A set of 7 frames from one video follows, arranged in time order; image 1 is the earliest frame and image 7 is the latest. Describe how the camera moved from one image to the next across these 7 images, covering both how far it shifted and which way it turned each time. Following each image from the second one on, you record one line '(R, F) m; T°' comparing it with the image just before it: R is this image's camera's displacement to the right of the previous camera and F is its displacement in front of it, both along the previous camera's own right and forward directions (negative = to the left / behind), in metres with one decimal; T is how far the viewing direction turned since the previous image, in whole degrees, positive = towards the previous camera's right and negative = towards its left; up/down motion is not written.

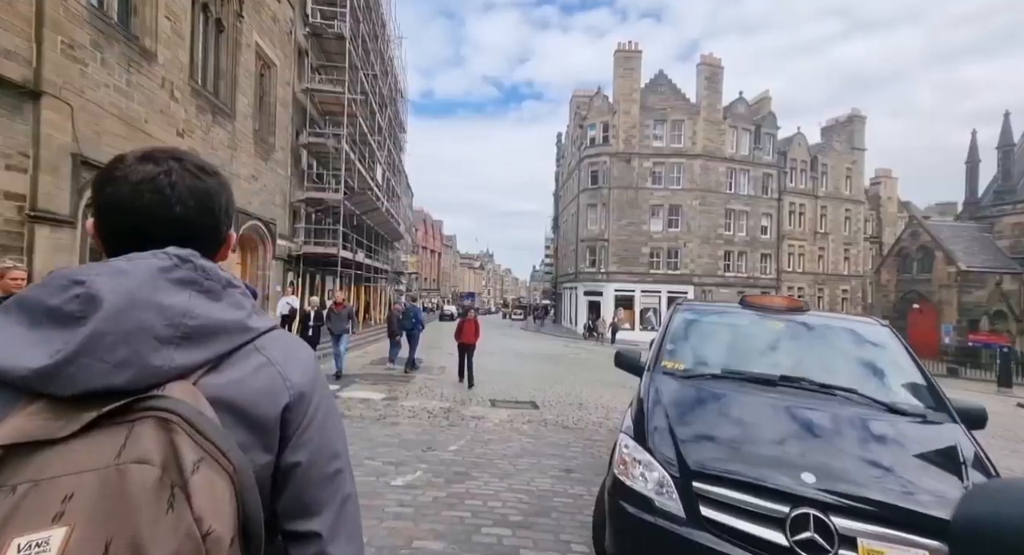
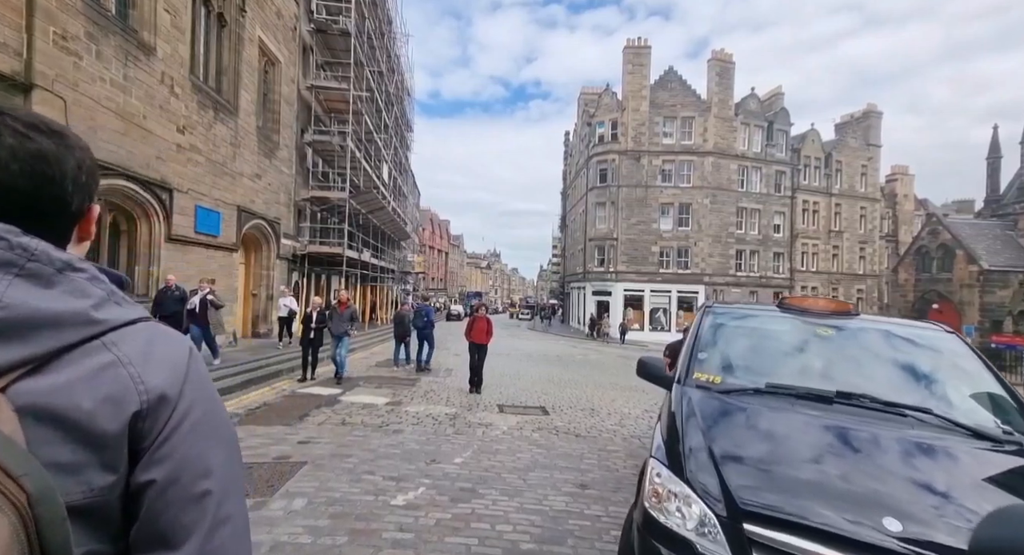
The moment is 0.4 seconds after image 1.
(0.0, +0.4) m; -1°
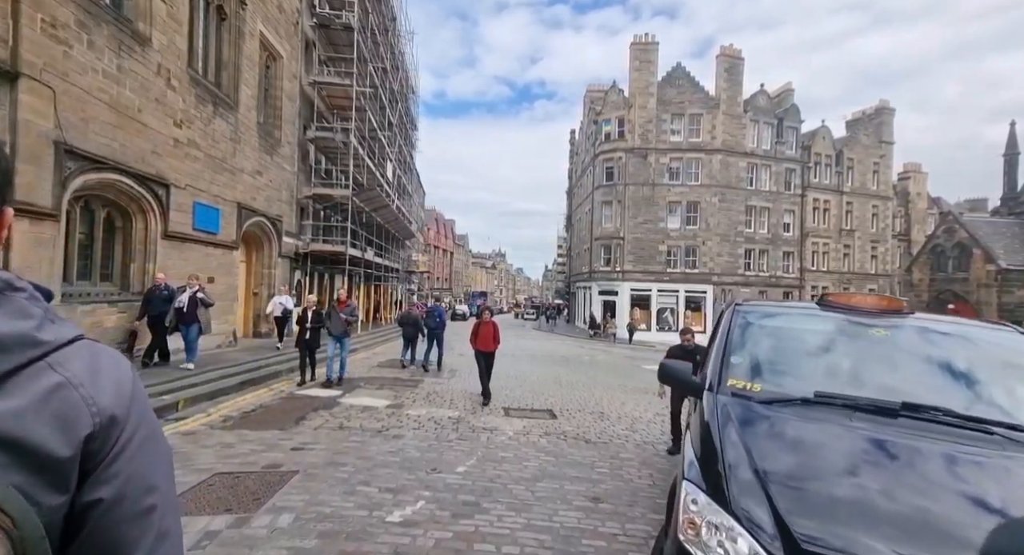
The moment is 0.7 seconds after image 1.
(0.0, +0.4) m; -1°
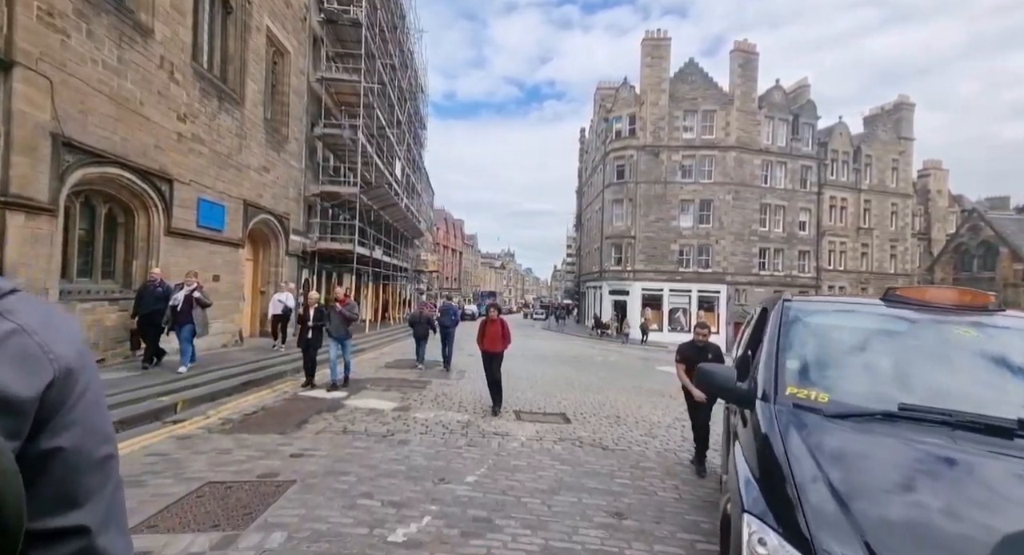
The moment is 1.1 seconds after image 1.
(-0.1, +0.4) m; -1°
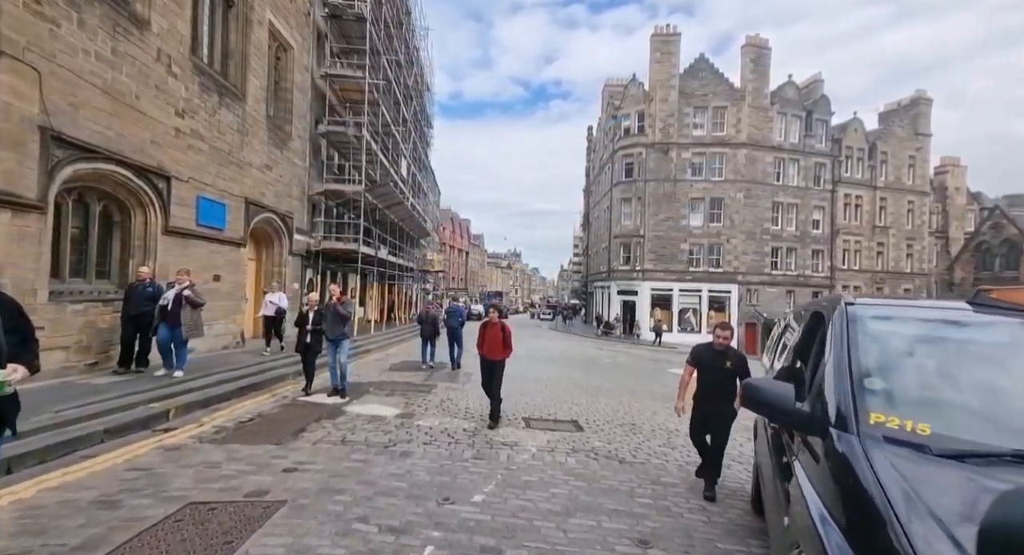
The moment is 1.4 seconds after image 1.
(0.0, +0.4) m; -1°
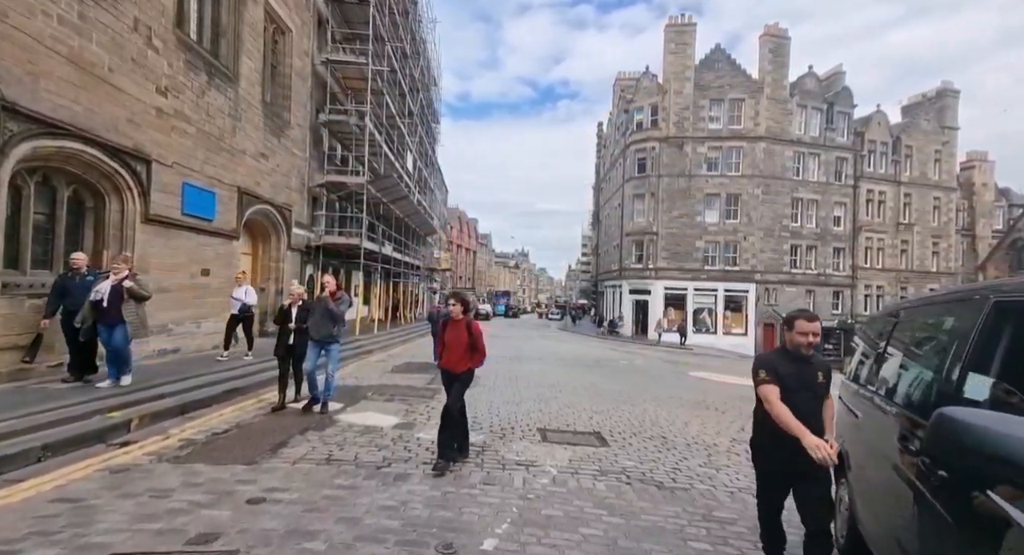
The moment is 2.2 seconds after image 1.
(-0.1, +1.0) m; -1°
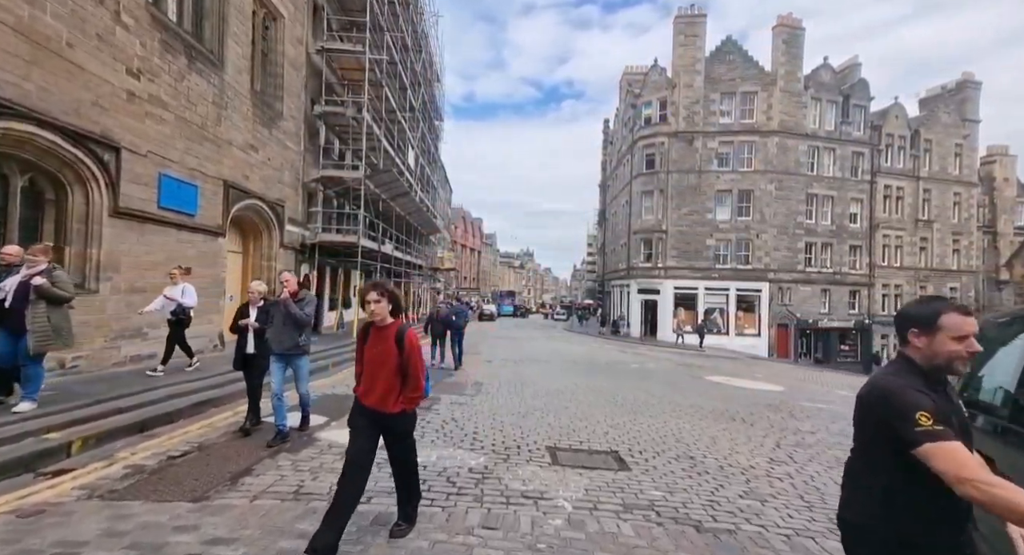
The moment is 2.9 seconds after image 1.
(0.0, +1.0) m; -1°
